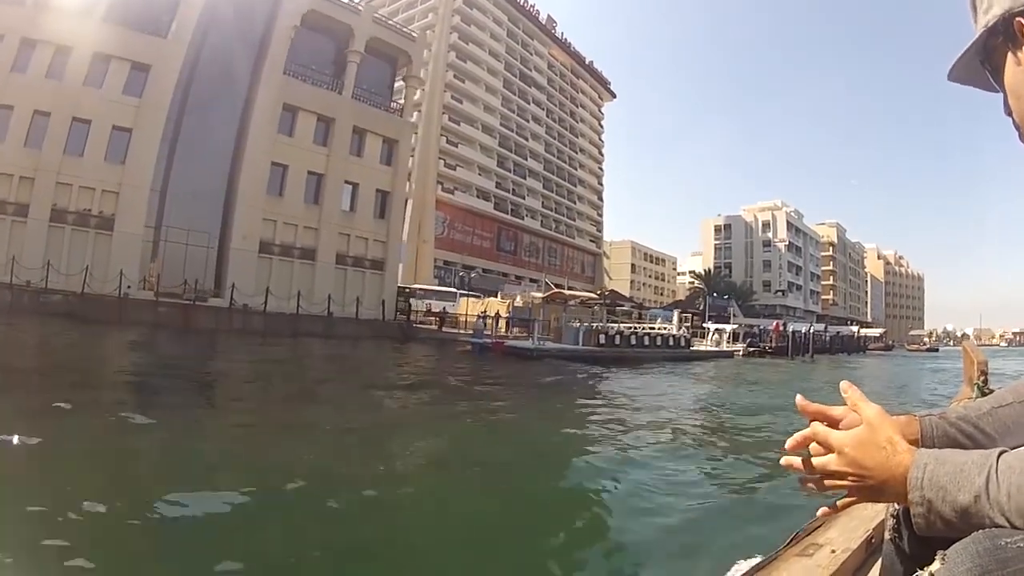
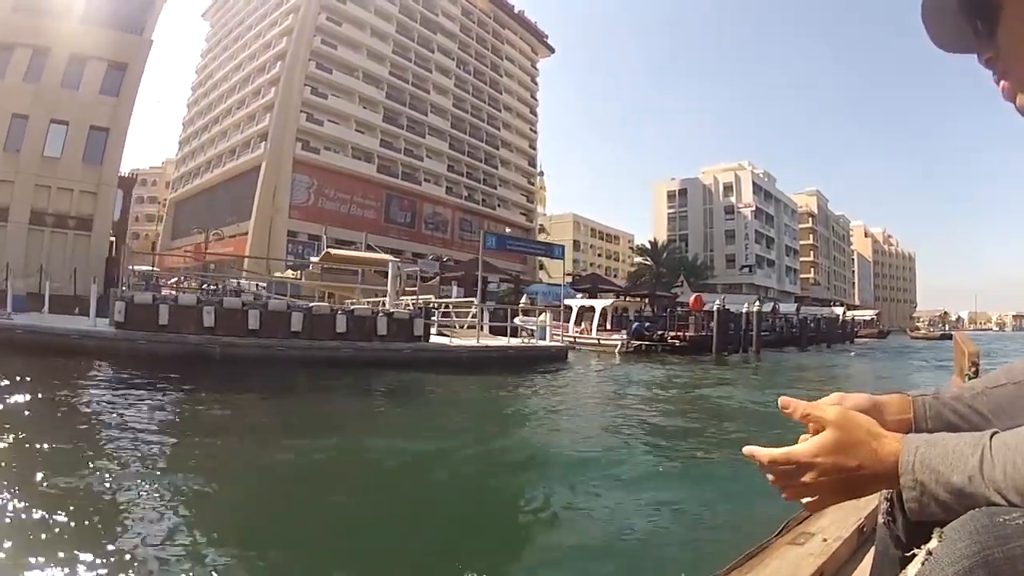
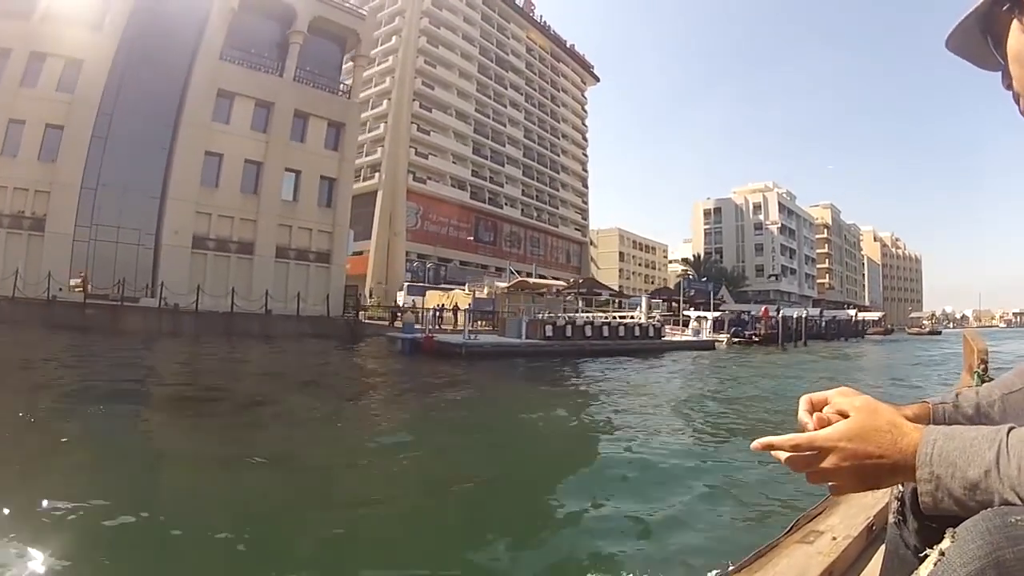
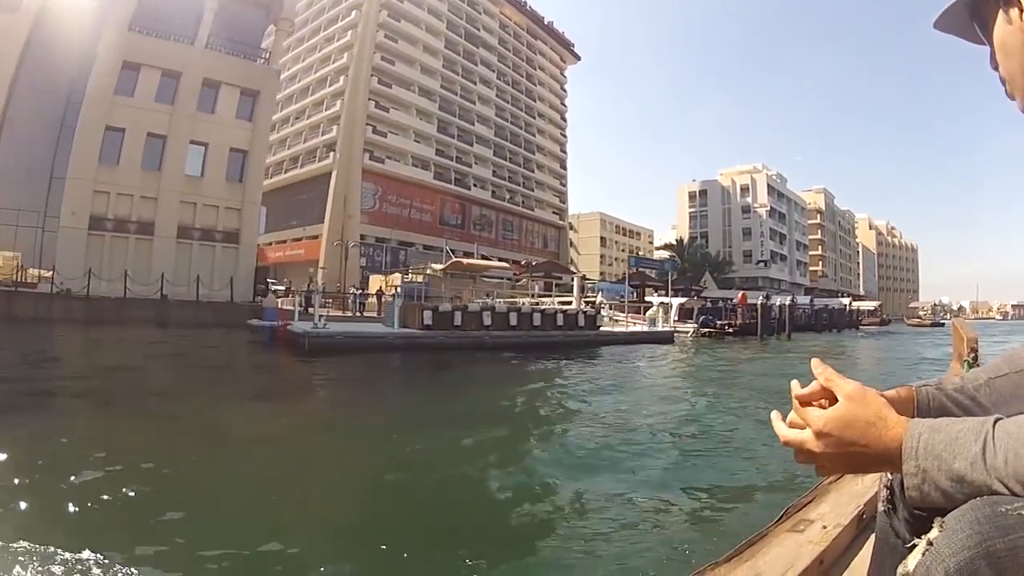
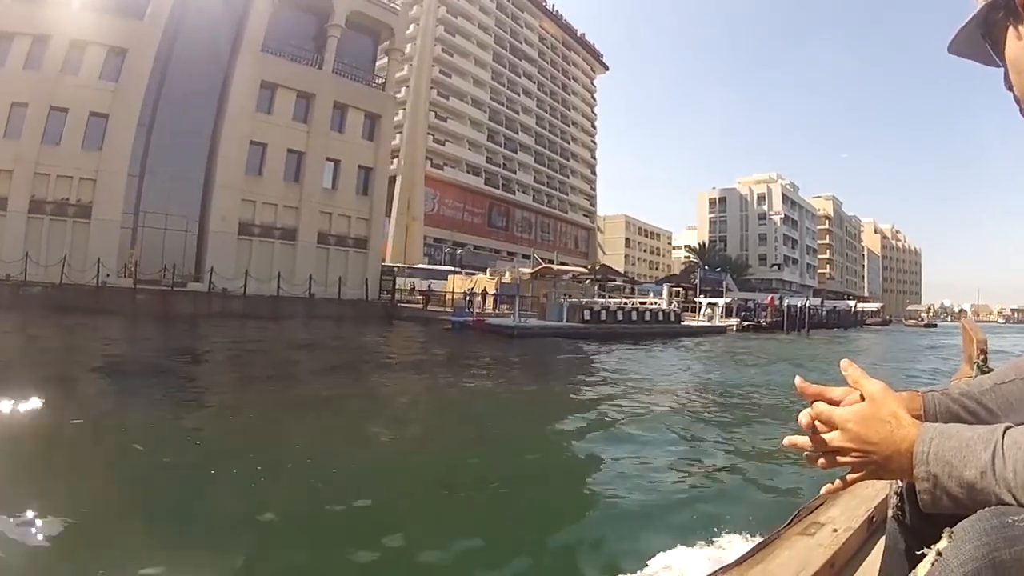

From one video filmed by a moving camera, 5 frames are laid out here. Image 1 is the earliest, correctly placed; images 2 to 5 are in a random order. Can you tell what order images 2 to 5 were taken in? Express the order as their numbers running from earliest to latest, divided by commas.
5, 3, 4, 2
